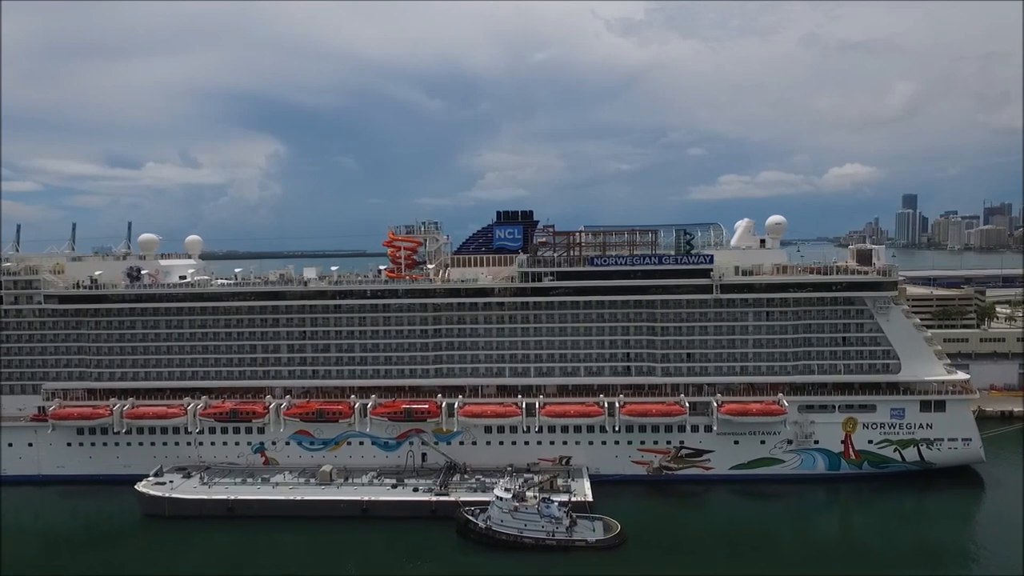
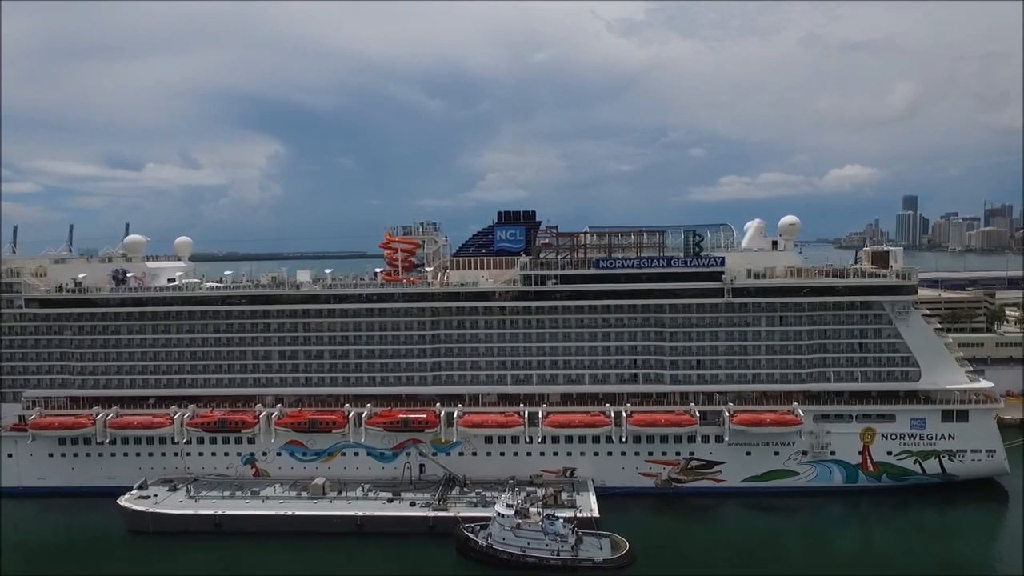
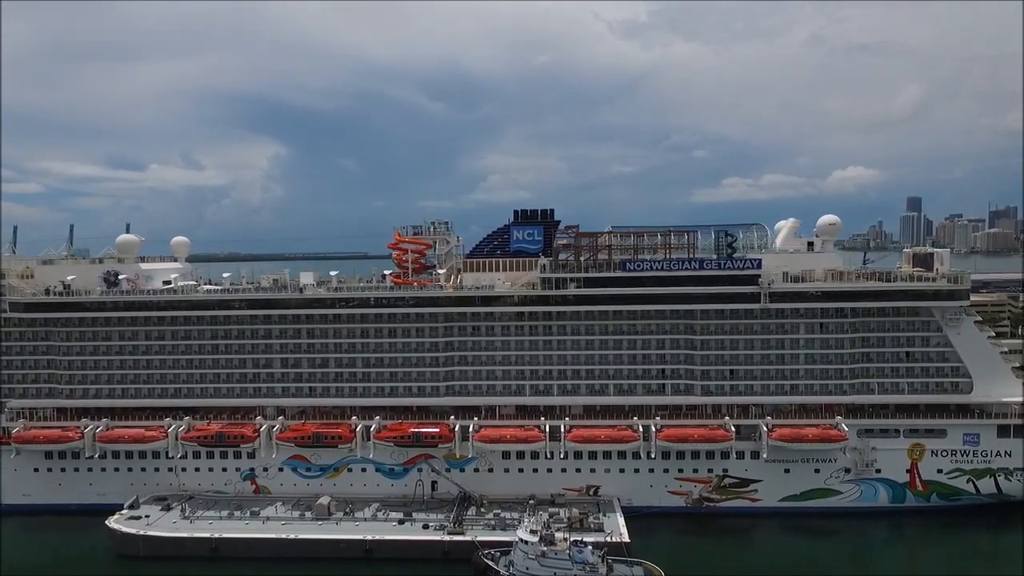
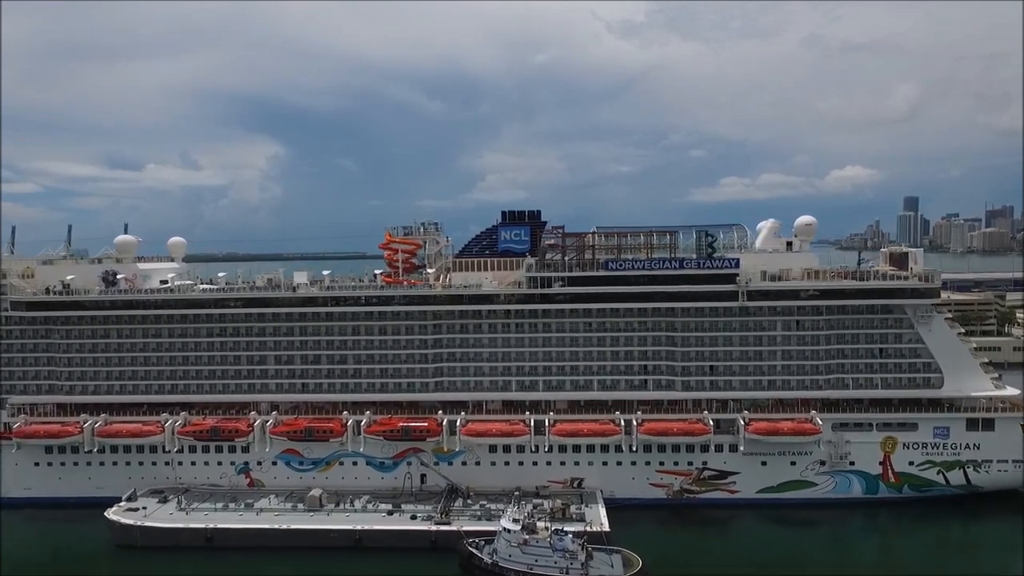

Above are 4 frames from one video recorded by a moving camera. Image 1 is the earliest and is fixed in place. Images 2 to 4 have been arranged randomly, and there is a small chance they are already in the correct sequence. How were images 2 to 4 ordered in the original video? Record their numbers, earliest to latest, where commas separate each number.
2, 4, 3
